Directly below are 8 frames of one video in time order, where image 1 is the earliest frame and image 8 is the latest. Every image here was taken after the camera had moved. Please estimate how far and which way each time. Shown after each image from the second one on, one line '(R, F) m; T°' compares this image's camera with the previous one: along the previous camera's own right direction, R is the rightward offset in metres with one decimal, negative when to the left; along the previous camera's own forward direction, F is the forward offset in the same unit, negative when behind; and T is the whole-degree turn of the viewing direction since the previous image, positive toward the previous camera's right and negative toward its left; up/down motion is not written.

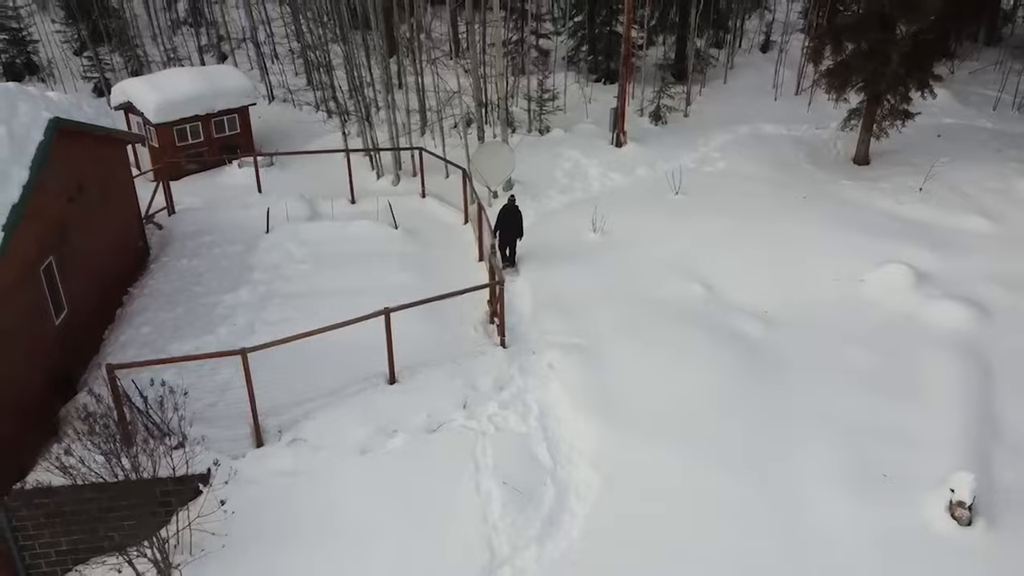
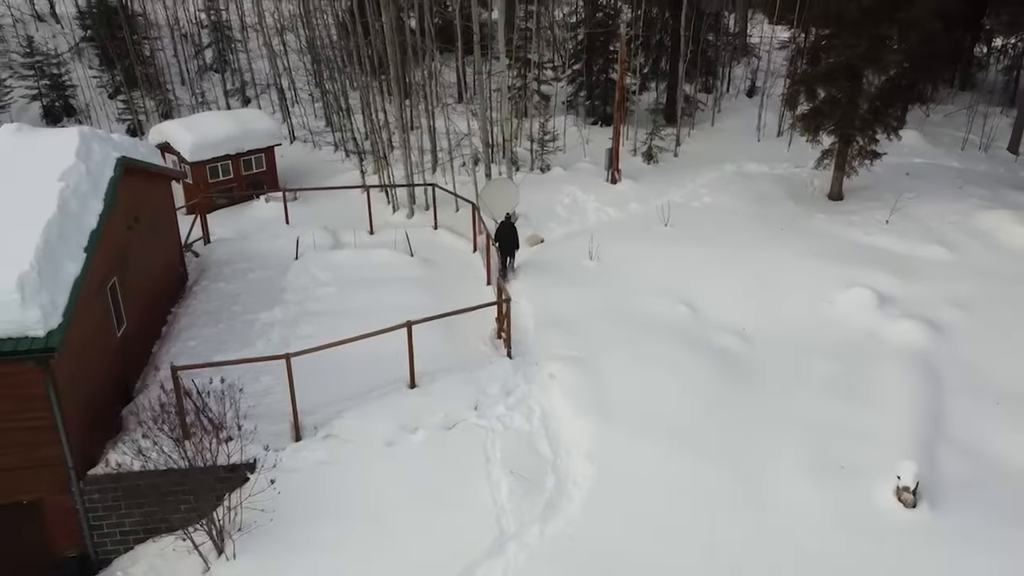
(-0.1, -1.2) m; 0°
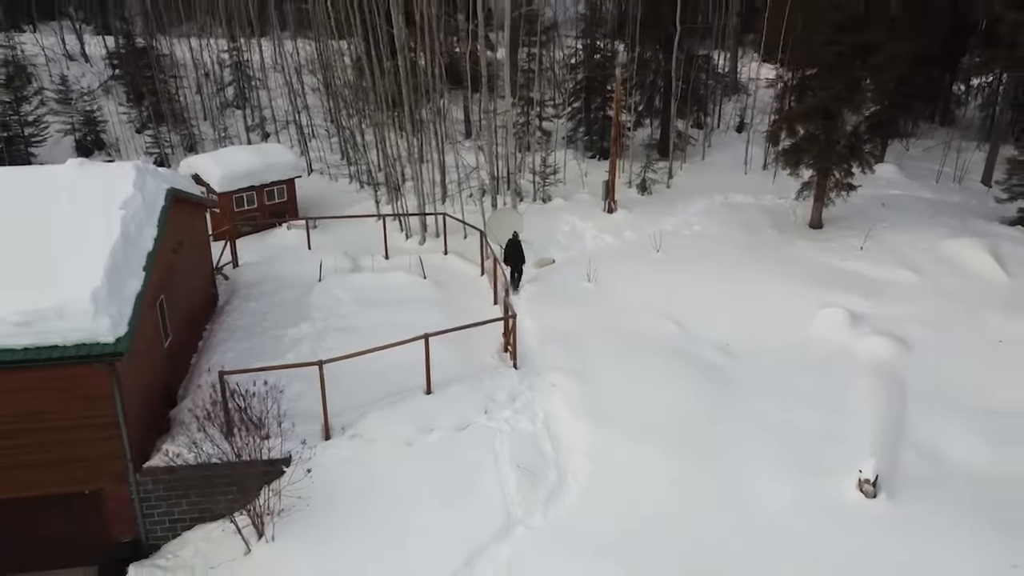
(-0.1, -1.1) m; 0°
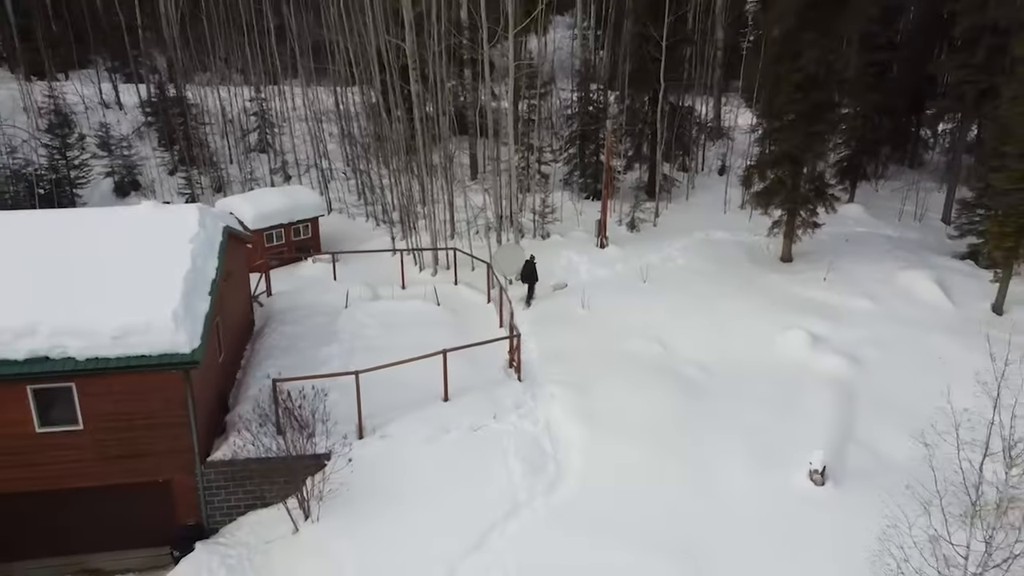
(-0.1, -1.8) m; 0°
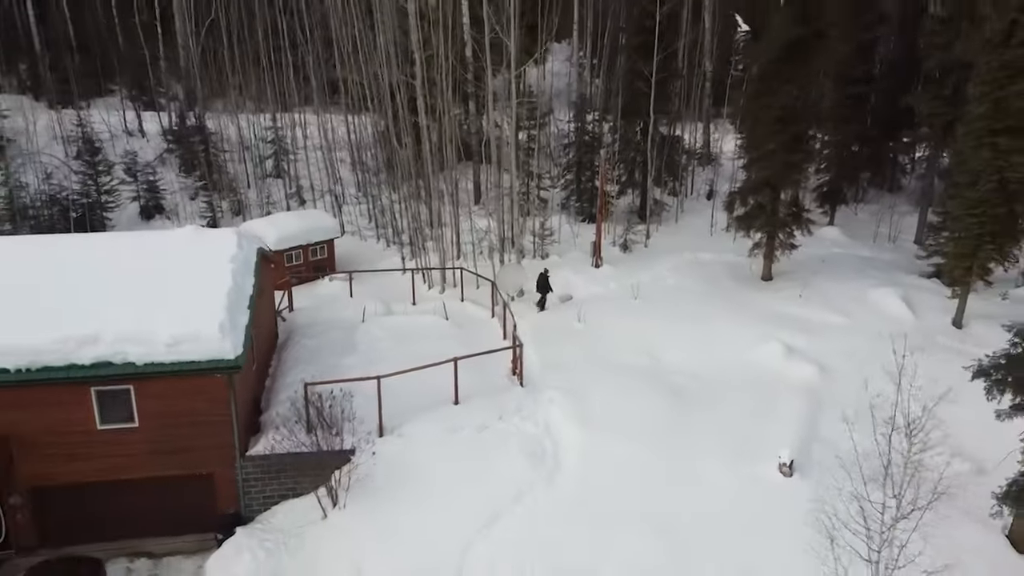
(-0.1, -1.4) m; 0°
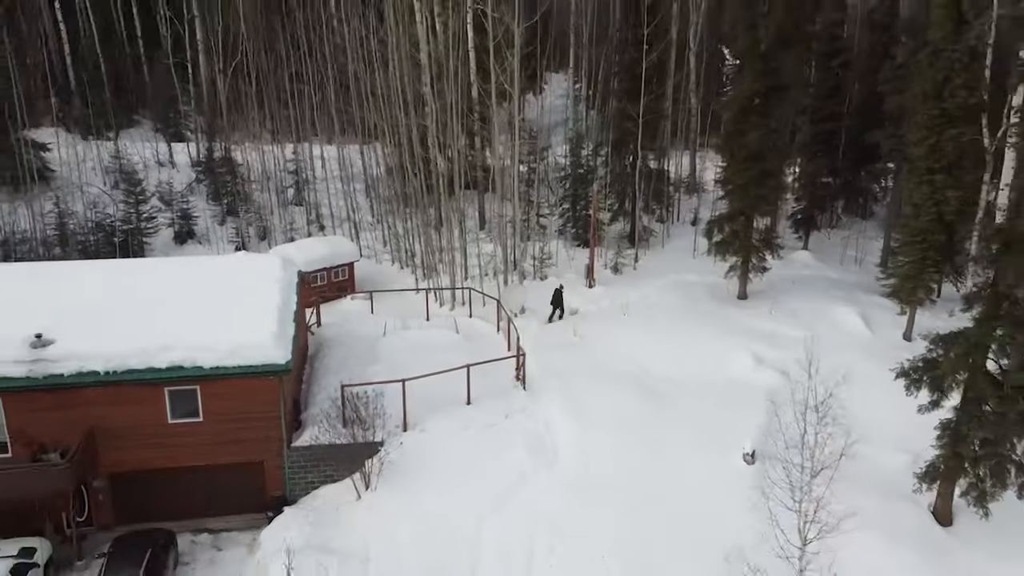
(-0.1, -2.2) m; 0°
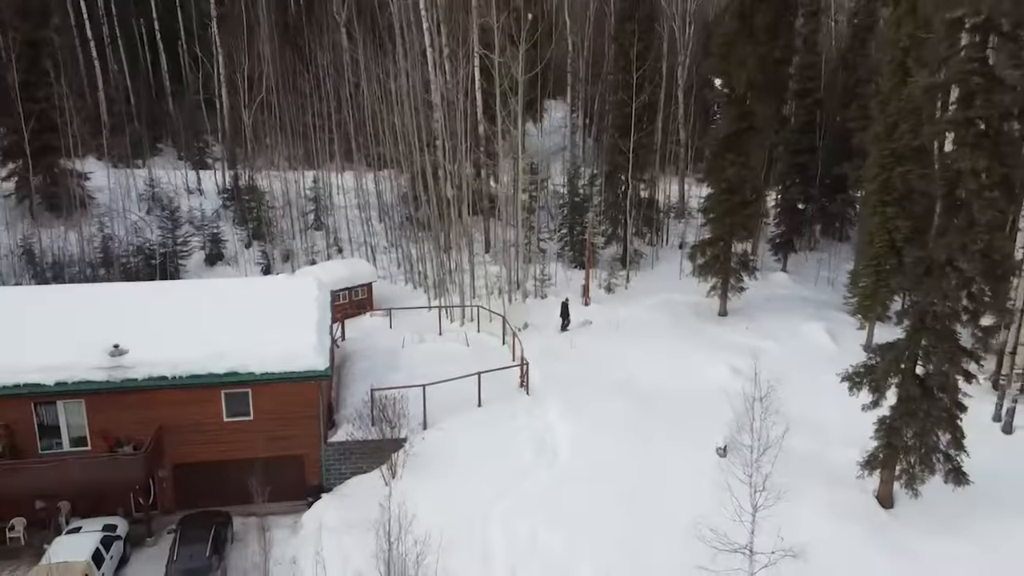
(-0.2, -2.4) m; 0°
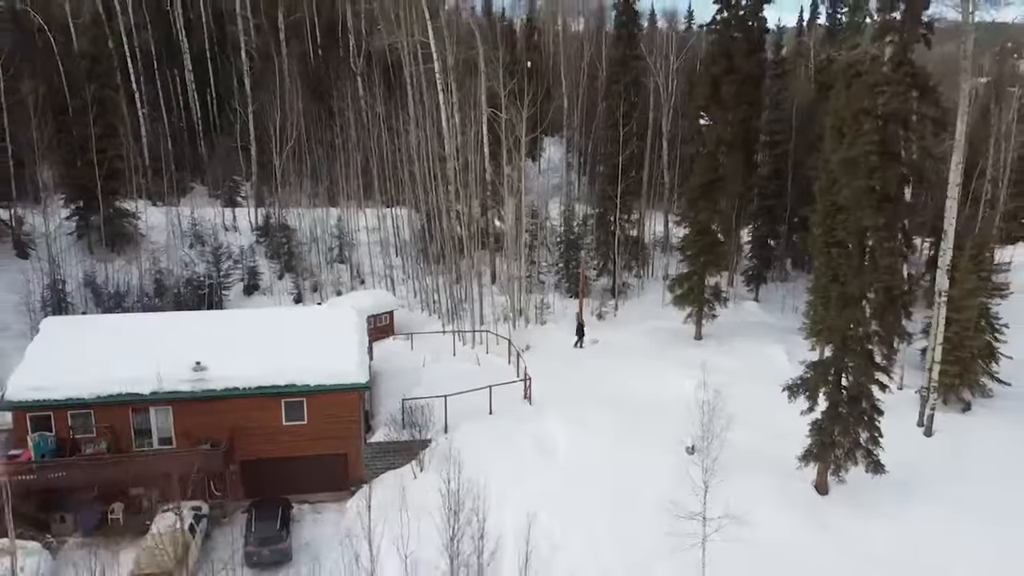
(-0.2, -3.7) m; 0°
